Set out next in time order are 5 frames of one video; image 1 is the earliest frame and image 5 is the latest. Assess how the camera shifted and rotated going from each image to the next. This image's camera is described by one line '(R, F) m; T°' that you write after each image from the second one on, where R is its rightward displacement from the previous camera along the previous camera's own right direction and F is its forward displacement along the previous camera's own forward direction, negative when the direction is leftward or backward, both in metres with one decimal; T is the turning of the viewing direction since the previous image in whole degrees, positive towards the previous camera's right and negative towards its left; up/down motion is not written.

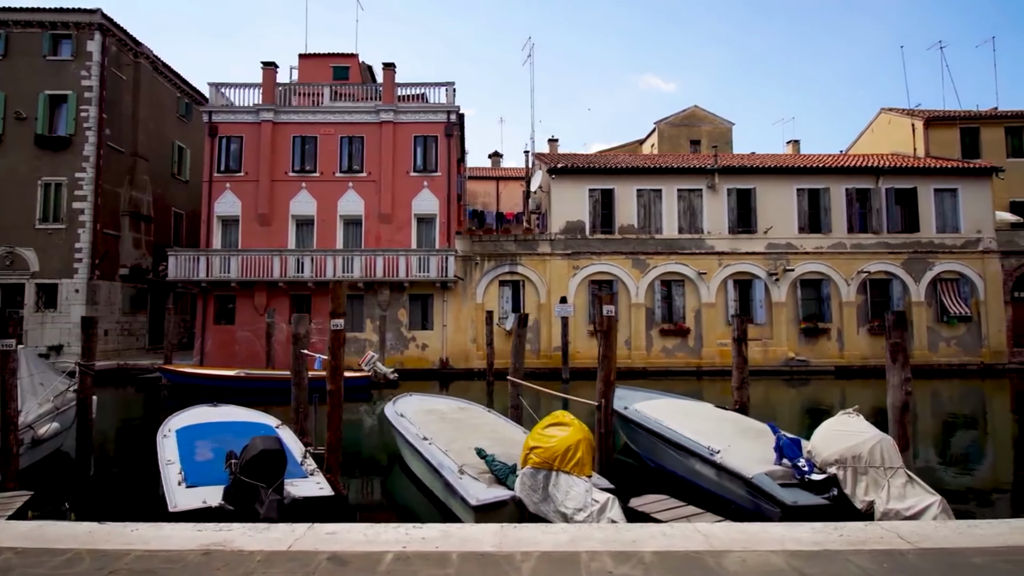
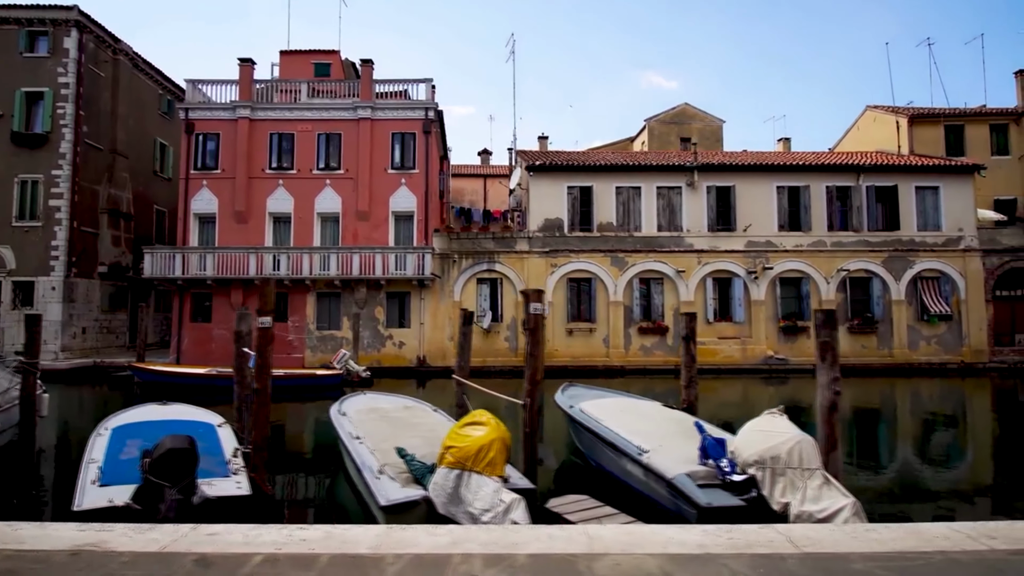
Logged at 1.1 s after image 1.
(+1.0, +0.1) m; 0°
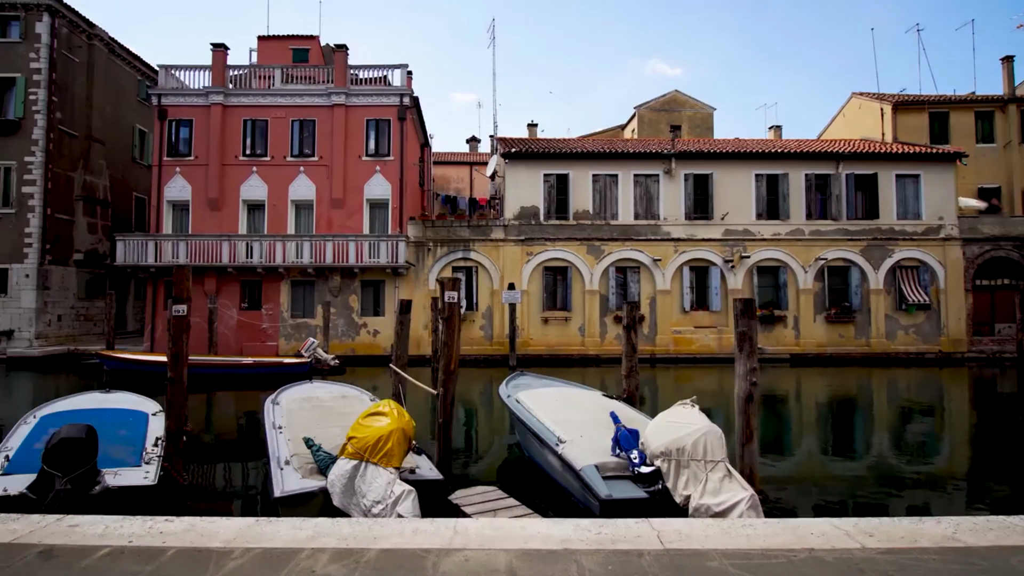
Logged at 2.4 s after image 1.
(+1.1, +0.2) m; 0°
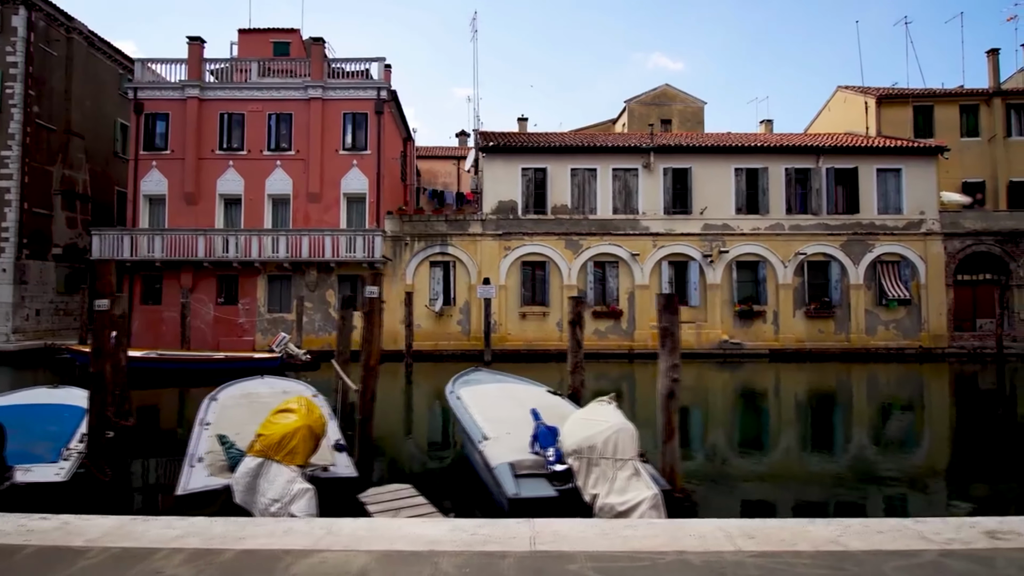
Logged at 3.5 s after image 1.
(+1.0, +0.1) m; 0°
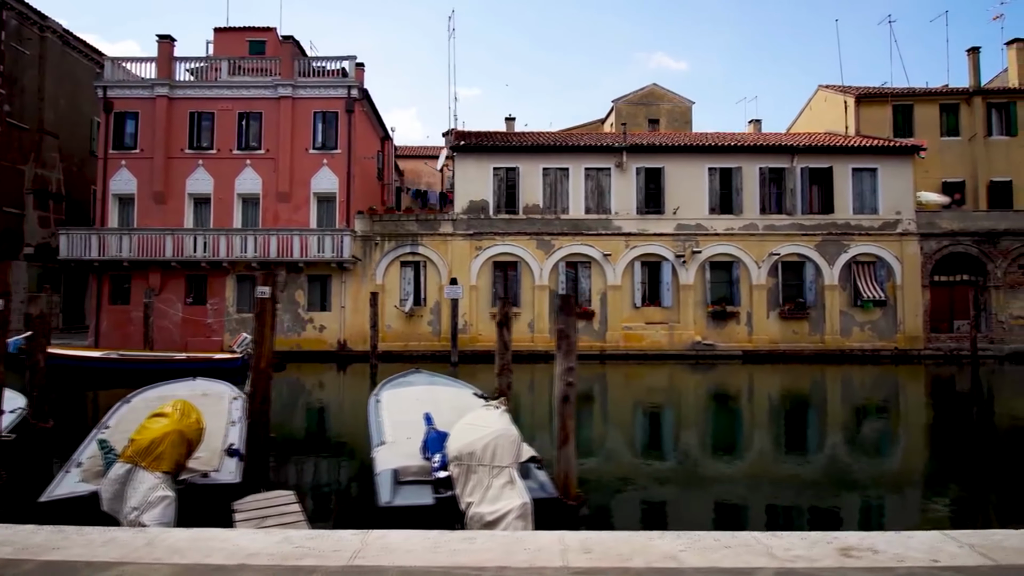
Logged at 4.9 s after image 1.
(+1.3, +0.2) m; 0°
